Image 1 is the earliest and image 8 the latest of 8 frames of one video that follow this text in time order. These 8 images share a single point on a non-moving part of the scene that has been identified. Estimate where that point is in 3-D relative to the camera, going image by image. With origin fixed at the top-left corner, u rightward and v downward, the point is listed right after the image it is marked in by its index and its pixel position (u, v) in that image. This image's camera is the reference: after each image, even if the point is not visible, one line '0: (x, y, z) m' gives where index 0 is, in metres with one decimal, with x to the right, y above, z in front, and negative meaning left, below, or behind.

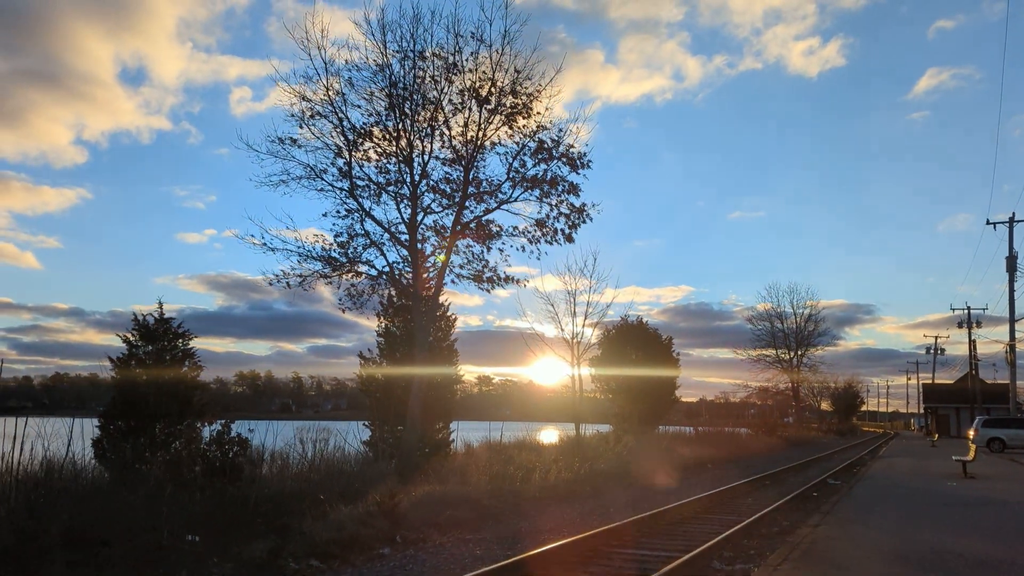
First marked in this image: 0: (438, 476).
0: (-1.3, -3.5, +16.4) m
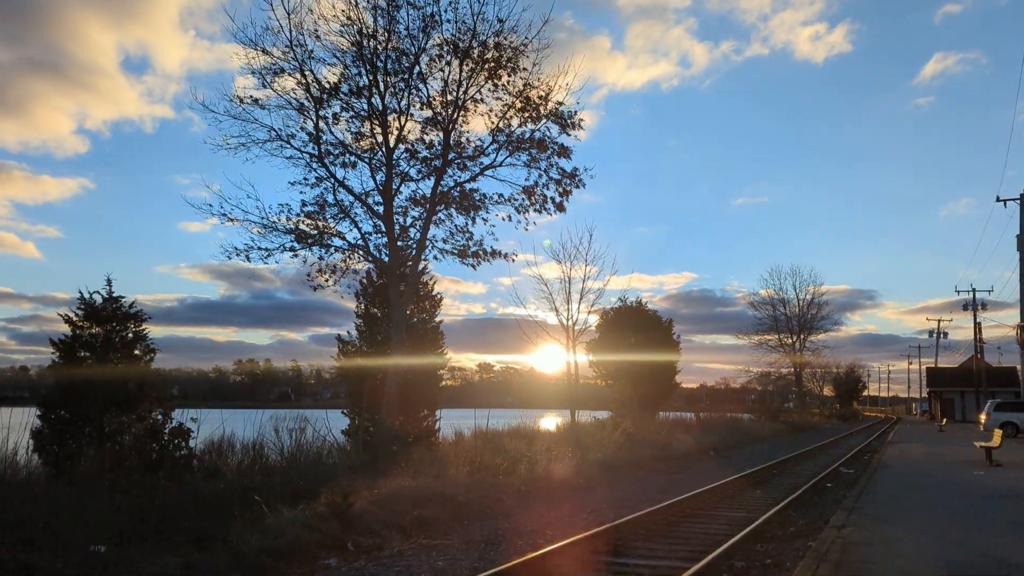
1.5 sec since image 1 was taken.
0: (-1.6, -3.0, +14.9) m
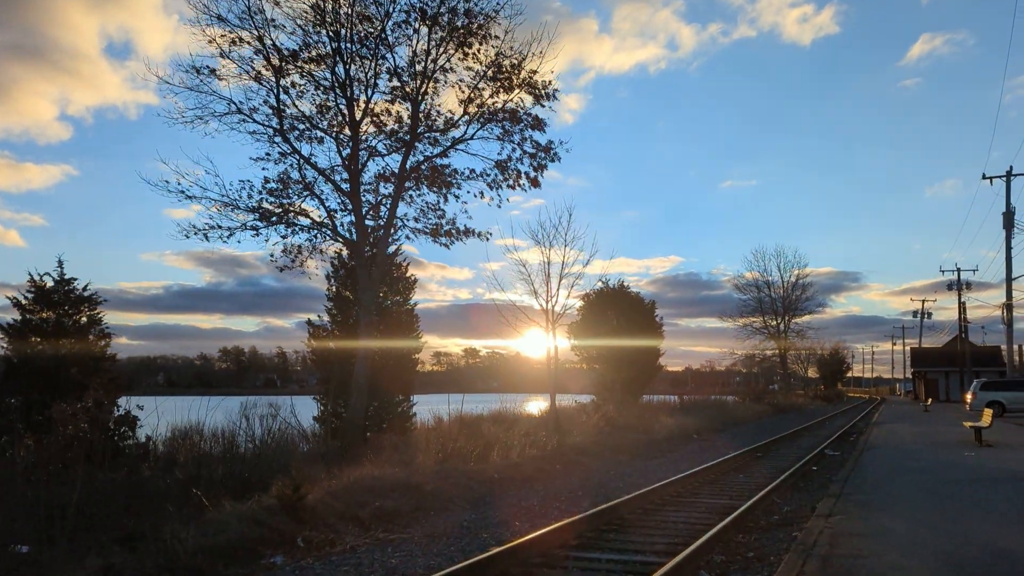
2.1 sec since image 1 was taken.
0: (-2.0, -2.7, +14.3) m
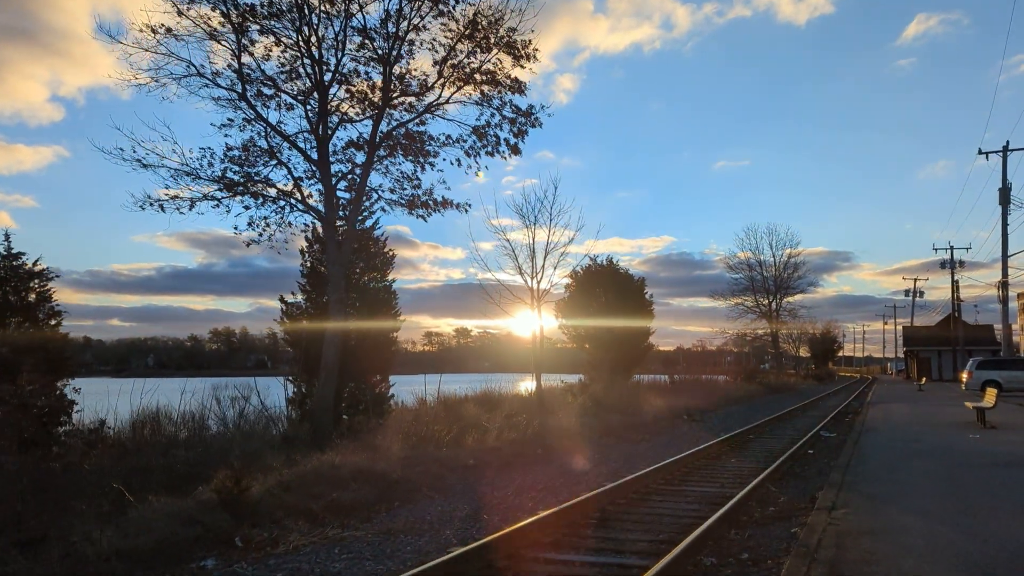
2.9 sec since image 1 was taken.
0: (-2.4, -2.3, +13.4) m
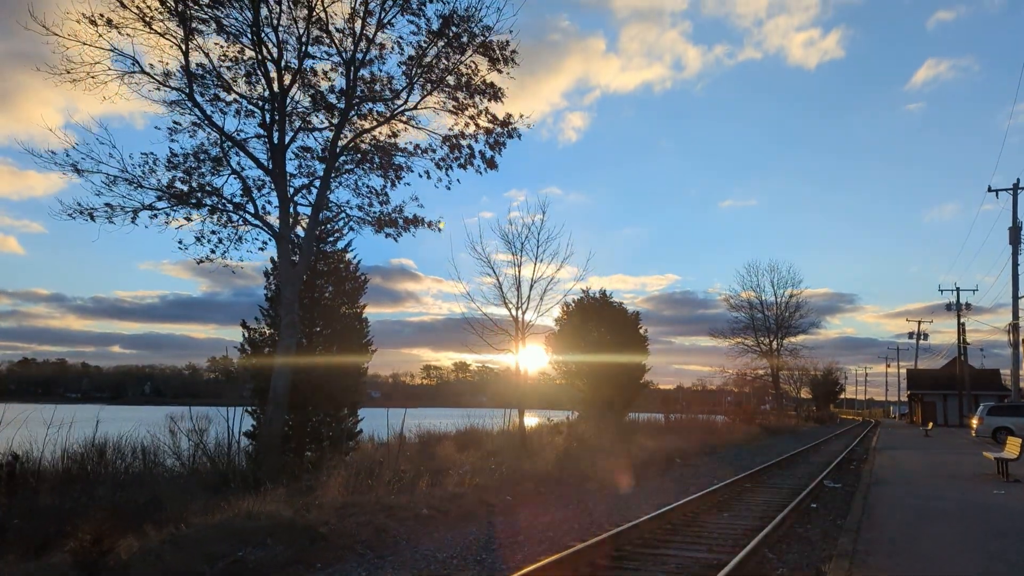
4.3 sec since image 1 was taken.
0: (-2.8, -2.6, +11.8) m
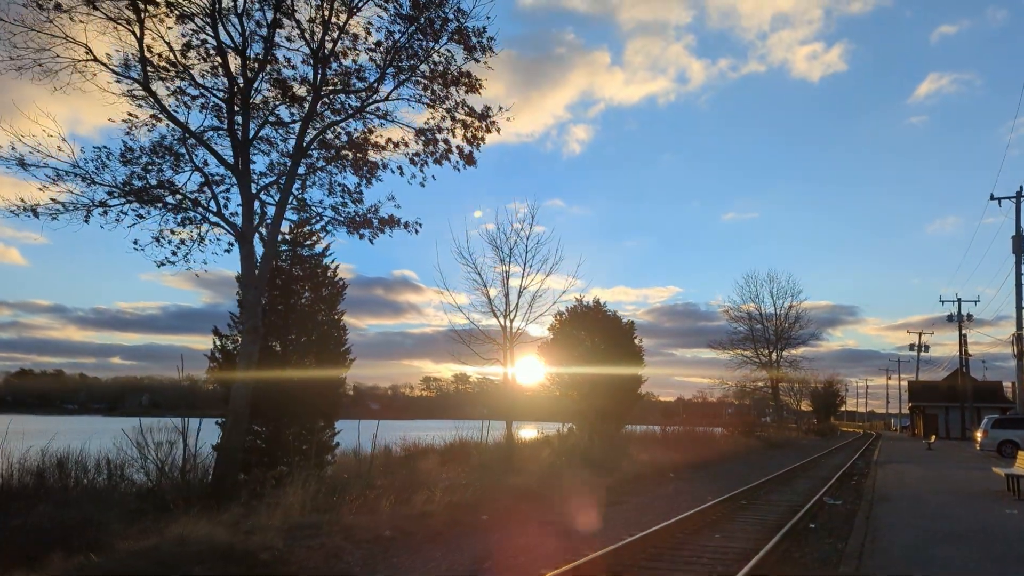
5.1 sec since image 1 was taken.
0: (-3.1, -2.6, +10.9) m
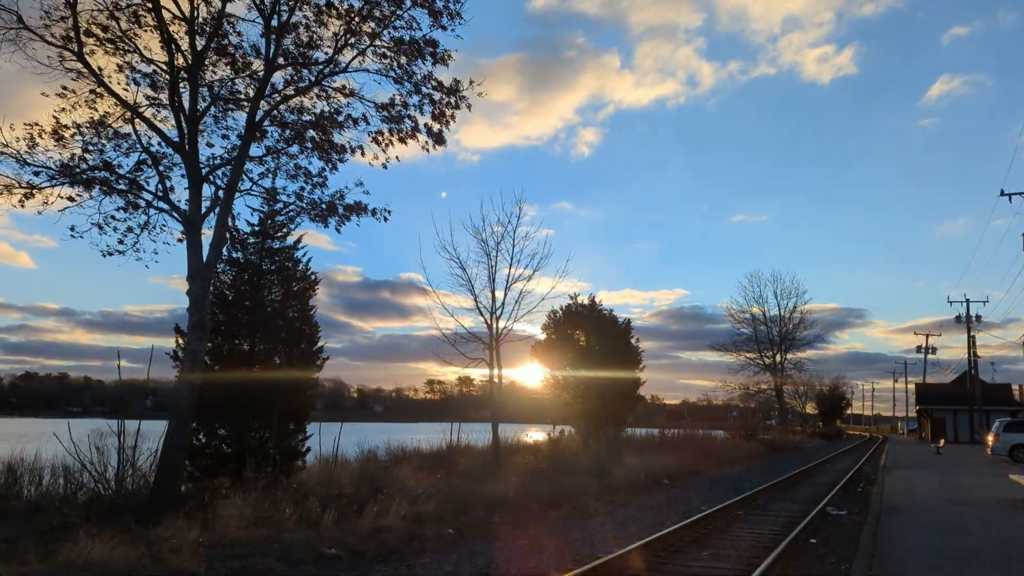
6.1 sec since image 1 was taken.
0: (-3.5, -2.5, +9.8) m
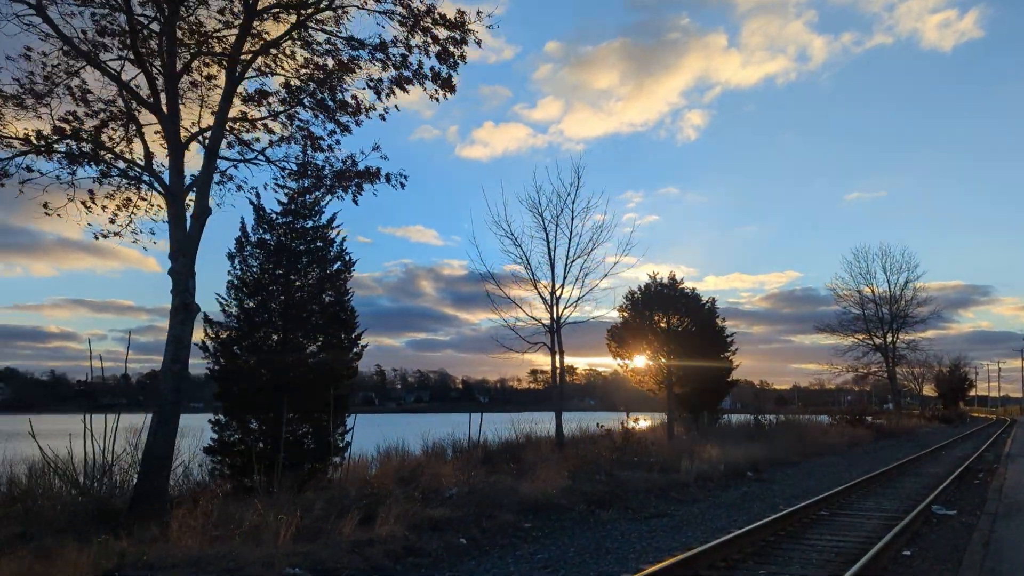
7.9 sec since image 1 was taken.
0: (-3.4, -2.2, +8.5) m
